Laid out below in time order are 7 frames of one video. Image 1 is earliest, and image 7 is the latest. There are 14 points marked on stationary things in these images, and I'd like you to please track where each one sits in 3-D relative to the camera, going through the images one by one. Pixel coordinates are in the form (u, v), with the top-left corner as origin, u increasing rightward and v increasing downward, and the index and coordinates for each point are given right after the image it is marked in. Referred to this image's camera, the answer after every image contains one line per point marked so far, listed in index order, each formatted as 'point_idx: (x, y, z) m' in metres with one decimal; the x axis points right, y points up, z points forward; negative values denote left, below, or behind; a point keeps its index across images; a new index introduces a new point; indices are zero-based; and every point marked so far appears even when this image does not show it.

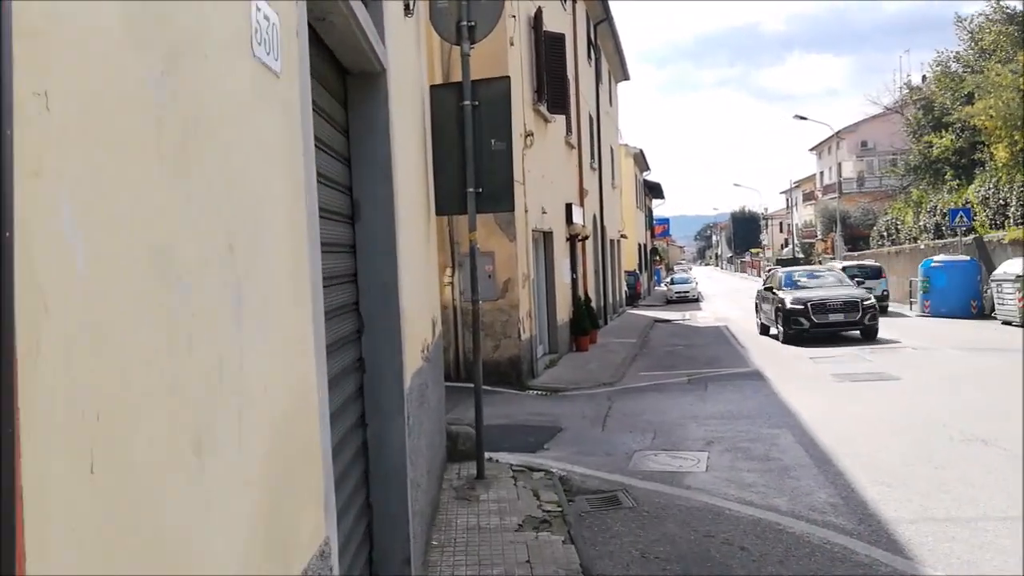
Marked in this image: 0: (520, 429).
0: (+0.1, -1.7, +9.2) m
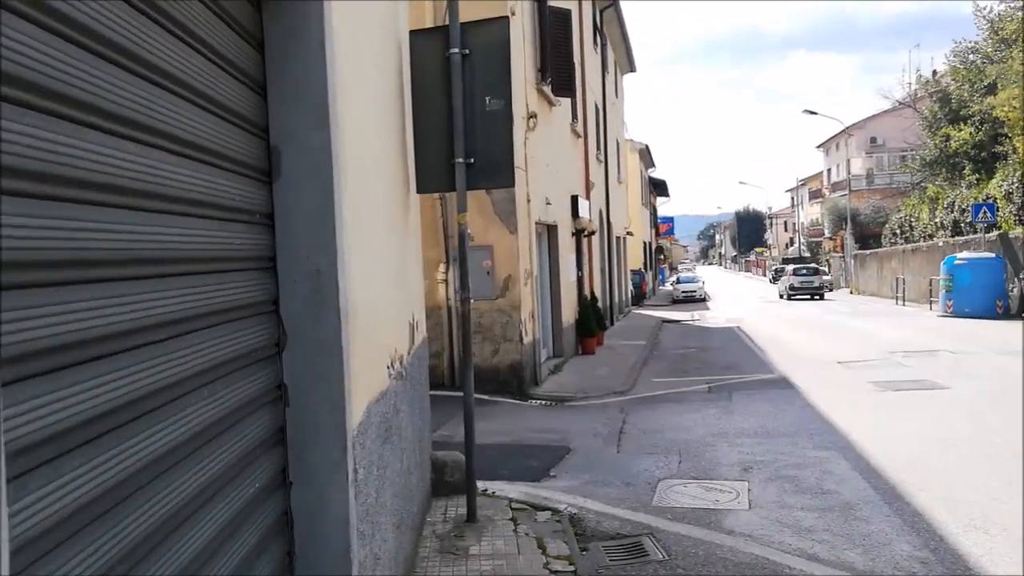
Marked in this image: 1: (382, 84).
0: (+0.1, -1.7, +7.9) m
1: (-0.8, +1.2, +4.5) m
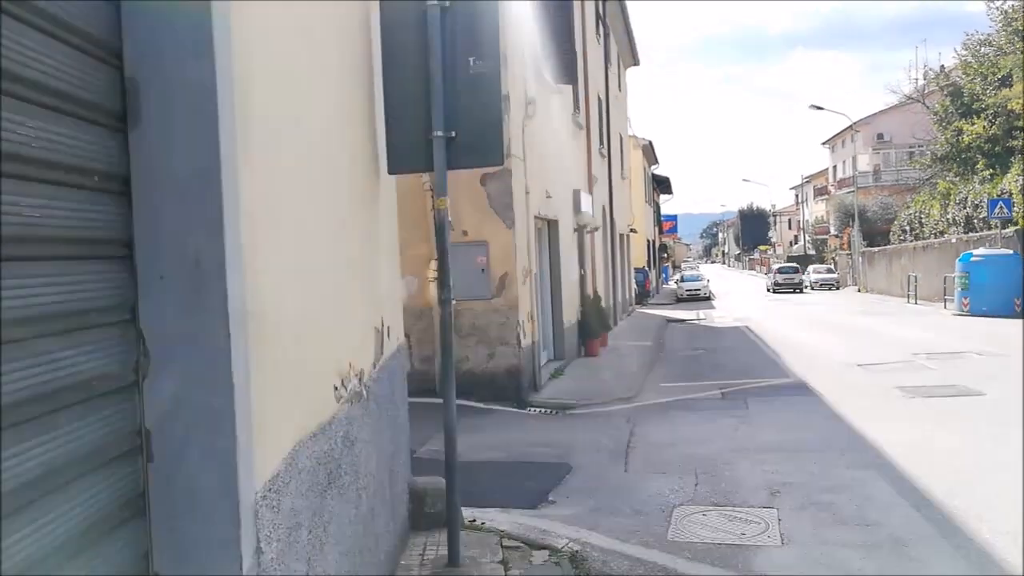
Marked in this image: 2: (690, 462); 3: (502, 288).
0: (+0.1, -1.7, +7.0) m
1: (-0.8, +1.2, +3.6) m
2: (+1.6, -1.6, +7.0) m
3: (-0.1, 0.0, +10.5) m
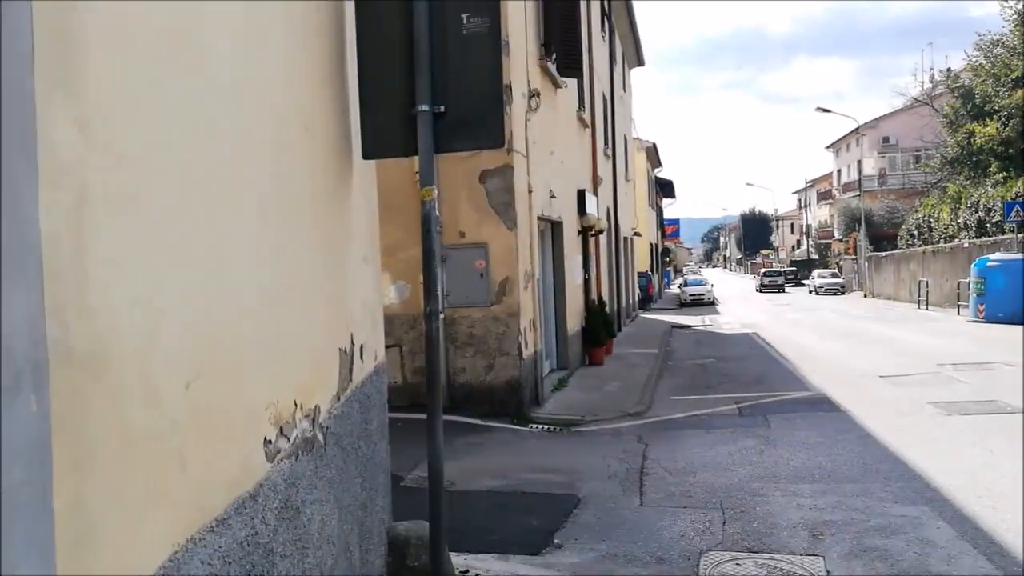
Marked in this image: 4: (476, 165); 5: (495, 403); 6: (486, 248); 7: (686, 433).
0: (+0.1, -1.7, +6.2) m
1: (-0.8, +1.2, +2.8) m
2: (+1.6, -1.7, +6.2) m
3: (-0.1, -0.1, +9.7) m
4: (-0.5, +1.6, +9.6) m
5: (-0.2, -1.5, +9.7) m
6: (-0.3, +0.5, +9.7) m
7: (+2.0, -1.7, +8.8) m
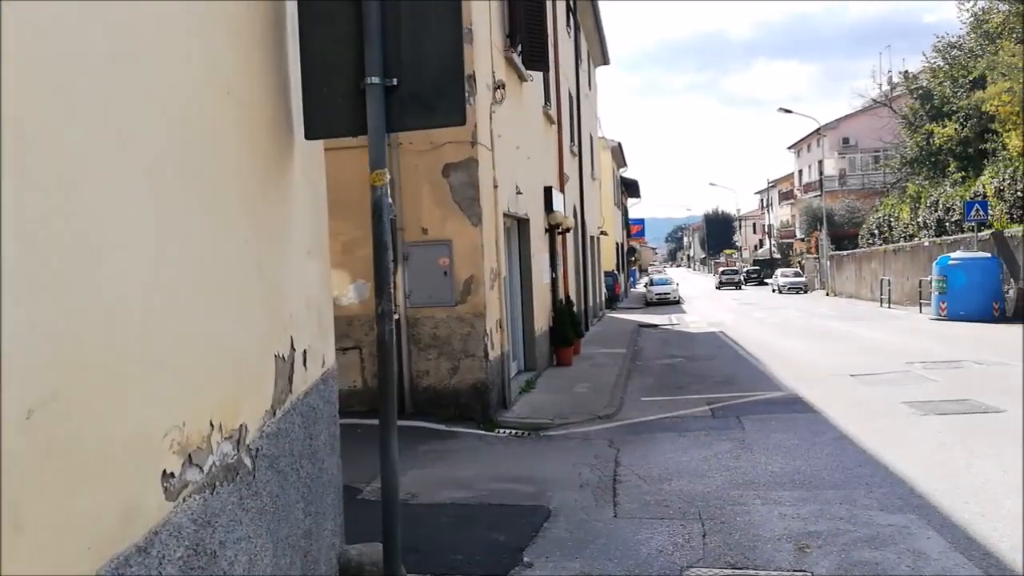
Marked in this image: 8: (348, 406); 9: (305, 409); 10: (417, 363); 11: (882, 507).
0: (-0.2, -1.7, +5.8) m
1: (-1.0, +1.2, +2.4) m
2: (+1.4, -1.7, +5.8) m
3: (-0.5, 0.0, +9.3) m
4: (-0.9, +1.6, +9.2) m
5: (-0.6, -1.5, +9.3) m
6: (-0.8, +0.5, +9.2) m
7: (+1.6, -1.7, +8.4) m
8: (-2.1, -1.5, +9.5) m
9: (-0.9, -0.5, +3.3) m
10: (-1.2, -0.9, +9.3) m
11: (+2.7, -1.6, +5.5) m
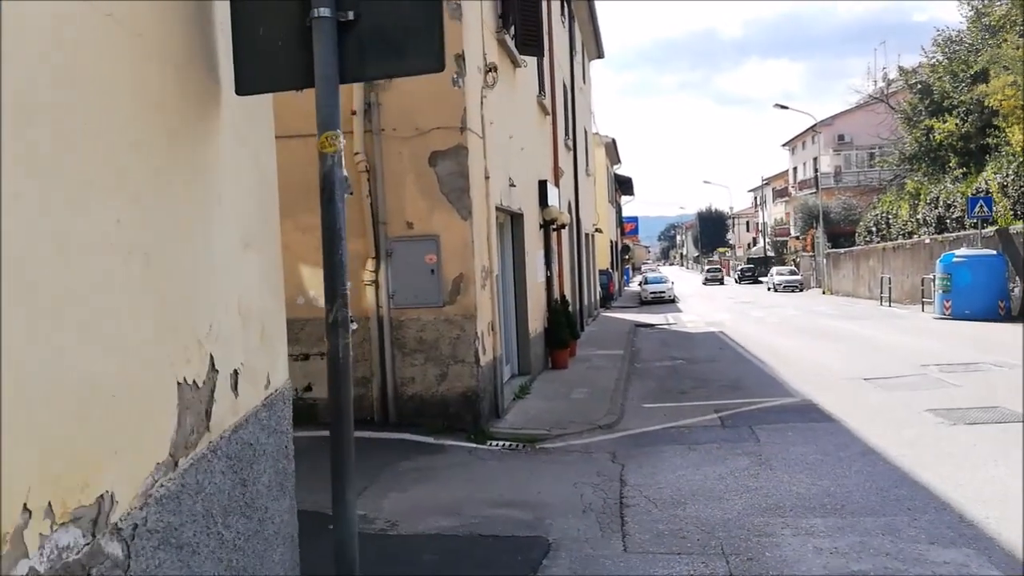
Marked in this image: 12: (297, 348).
0: (-0.3, -1.7, +5.0) m
1: (-1.0, +1.2, +1.6) m
2: (+1.3, -1.7, +5.1) m
3: (-0.6, 0.0, +8.5) m
4: (-1.0, +1.6, +8.4) m
5: (-0.7, -1.5, +8.5) m
6: (-0.8, +0.5, +8.5) m
7: (+1.6, -1.6, +7.7) m
8: (-2.1, -1.5, +8.8) m
9: (-0.9, -0.5, +2.5) m
10: (-1.2, -0.9, +8.6) m
11: (+2.7, -1.6, +4.8) m
12: (-2.5, -0.7, +8.8) m
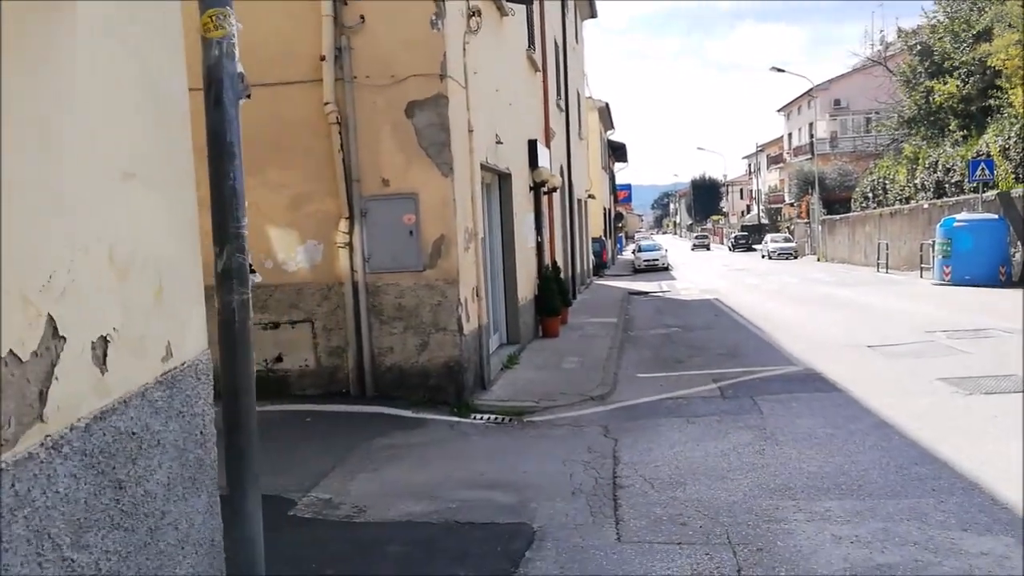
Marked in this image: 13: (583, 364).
0: (-0.4, -1.5, +4.5) m
1: (-1.1, +1.3, +0.9) m
2: (+1.2, -1.4, +4.6) m
3: (-0.8, +0.3, +7.9) m
4: (-1.1, +2.0, +7.7) m
5: (-0.9, -1.1, +8.0) m
6: (-1.0, +0.9, +7.8) m
7: (+1.4, -1.3, +7.2) m
8: (-2.3, -1.1, +8.2) m
9: (-1.0, -0.4, +1.9) m
10: (-1.4, -0.5, +8.0) m
11: (+2.5, -1.3, +4.3) m
12: (-2.7, -0.3, +8.2) m
13: (+1.0, -1.1, +10.6) m
